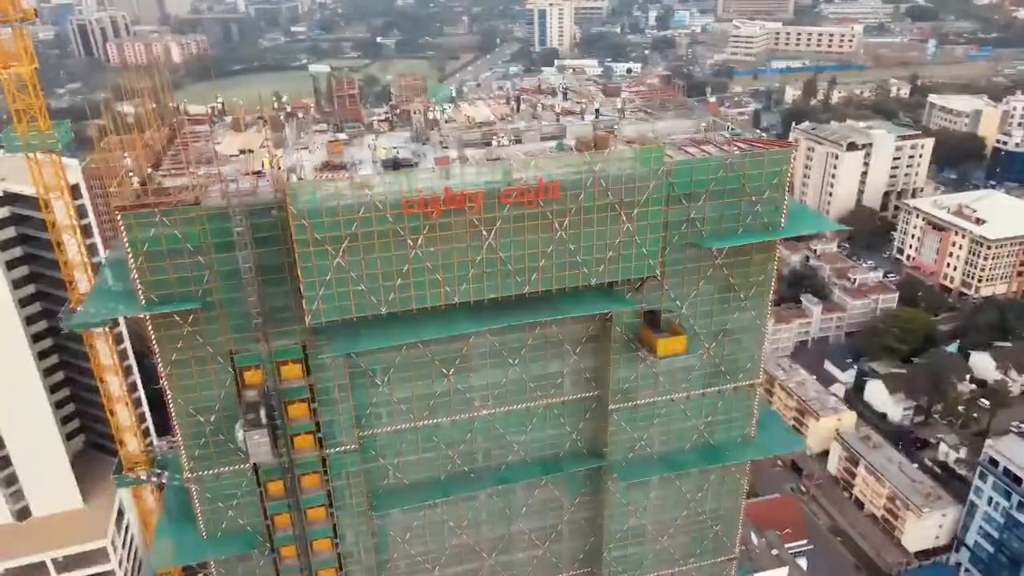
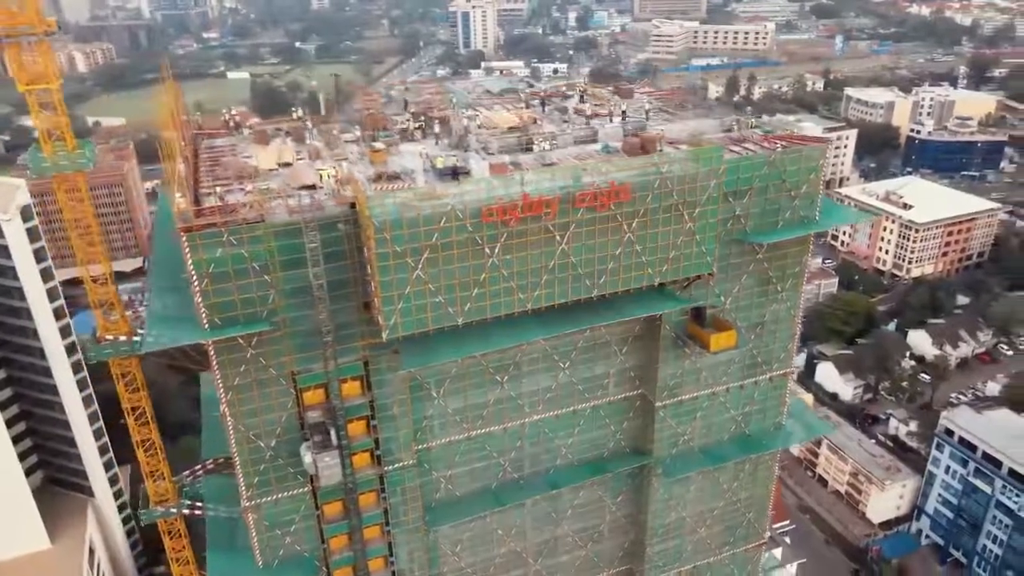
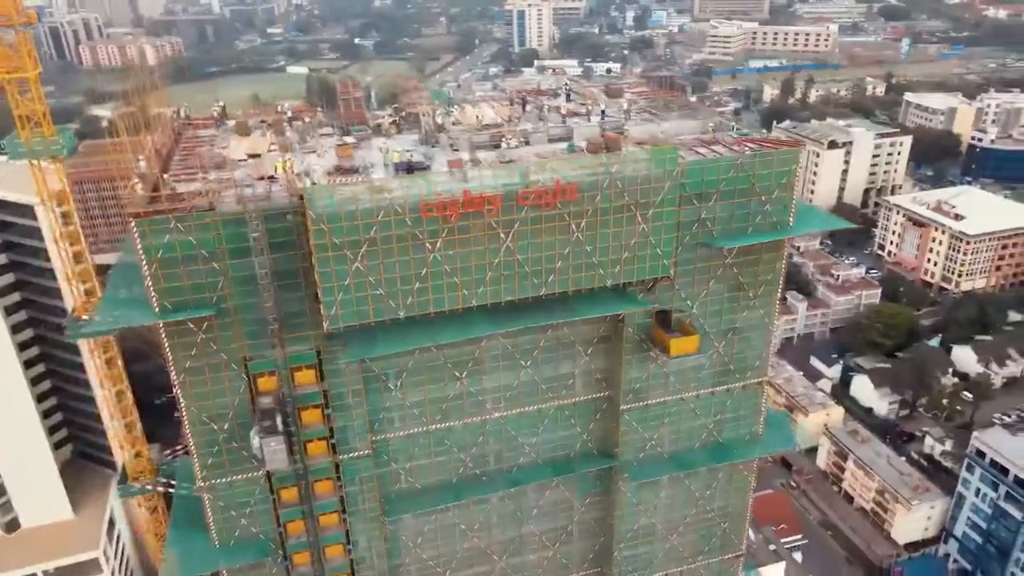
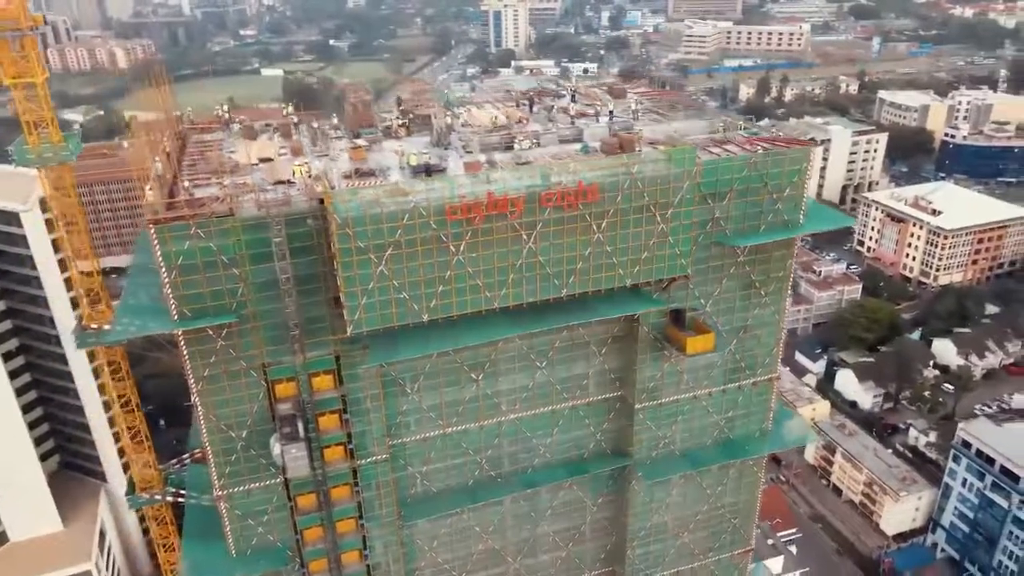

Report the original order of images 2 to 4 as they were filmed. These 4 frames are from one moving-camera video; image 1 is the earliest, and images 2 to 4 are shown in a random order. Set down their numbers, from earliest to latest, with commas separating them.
3, 4, 2
